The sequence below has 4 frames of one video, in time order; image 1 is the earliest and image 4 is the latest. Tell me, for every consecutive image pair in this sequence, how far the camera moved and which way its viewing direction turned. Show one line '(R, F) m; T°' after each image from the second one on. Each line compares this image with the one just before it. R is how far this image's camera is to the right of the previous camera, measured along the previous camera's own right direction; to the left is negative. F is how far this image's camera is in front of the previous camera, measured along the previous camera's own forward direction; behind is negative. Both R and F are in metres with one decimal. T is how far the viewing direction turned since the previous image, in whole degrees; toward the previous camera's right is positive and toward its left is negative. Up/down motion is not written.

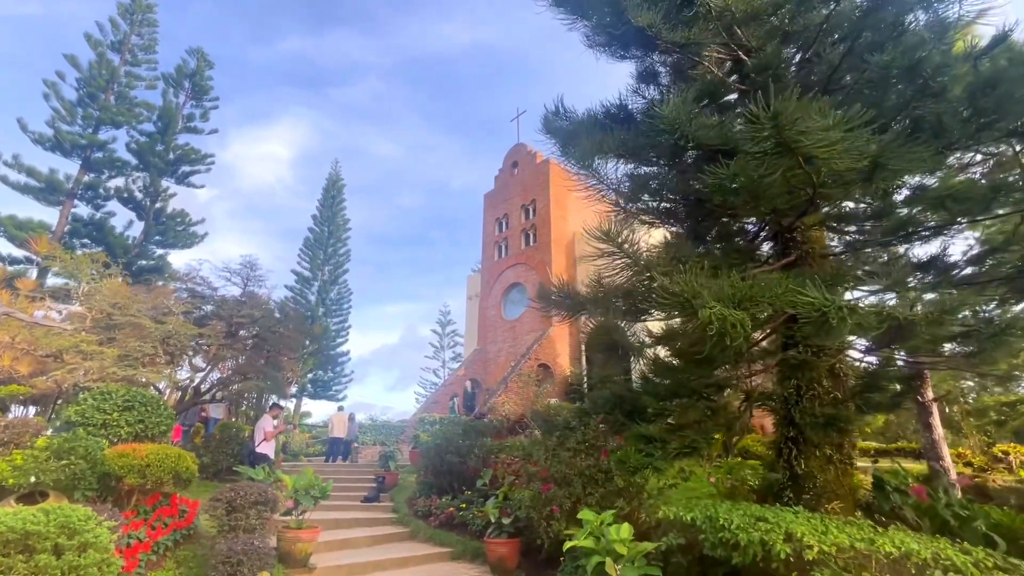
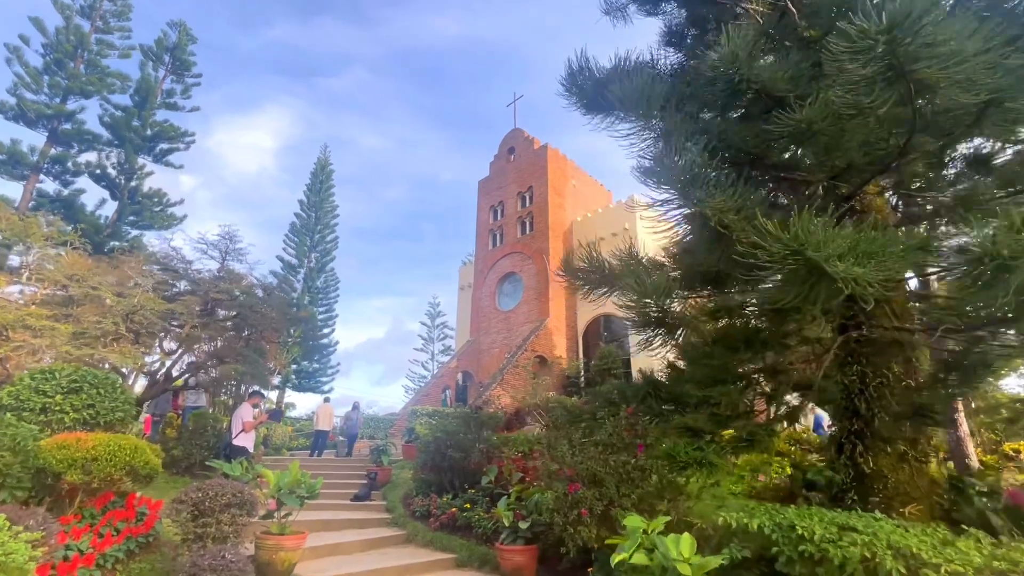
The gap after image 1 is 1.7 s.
(-0.3, +0.7) m; +2°
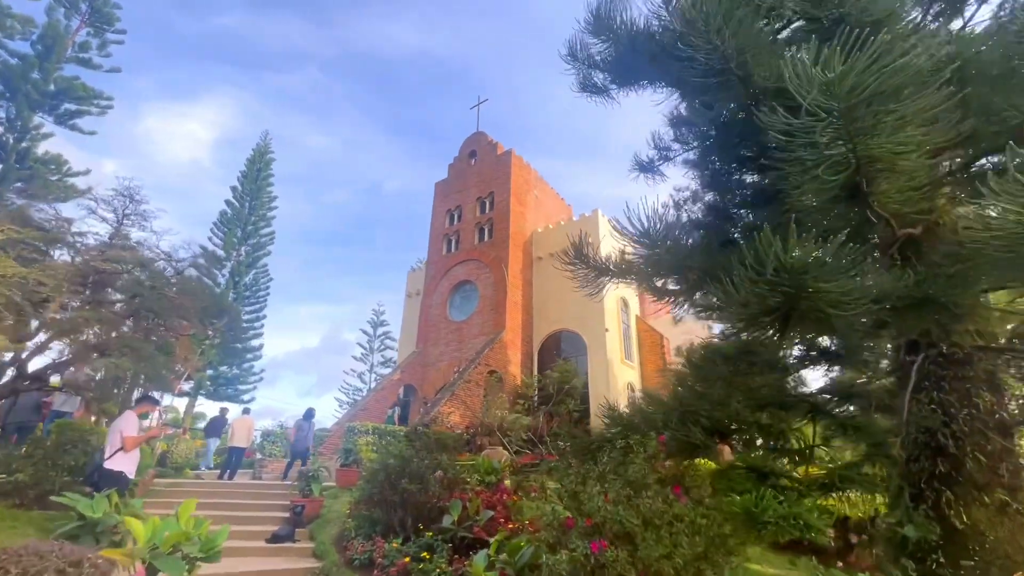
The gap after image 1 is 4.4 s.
(-0.4, +1.2) m; +7°
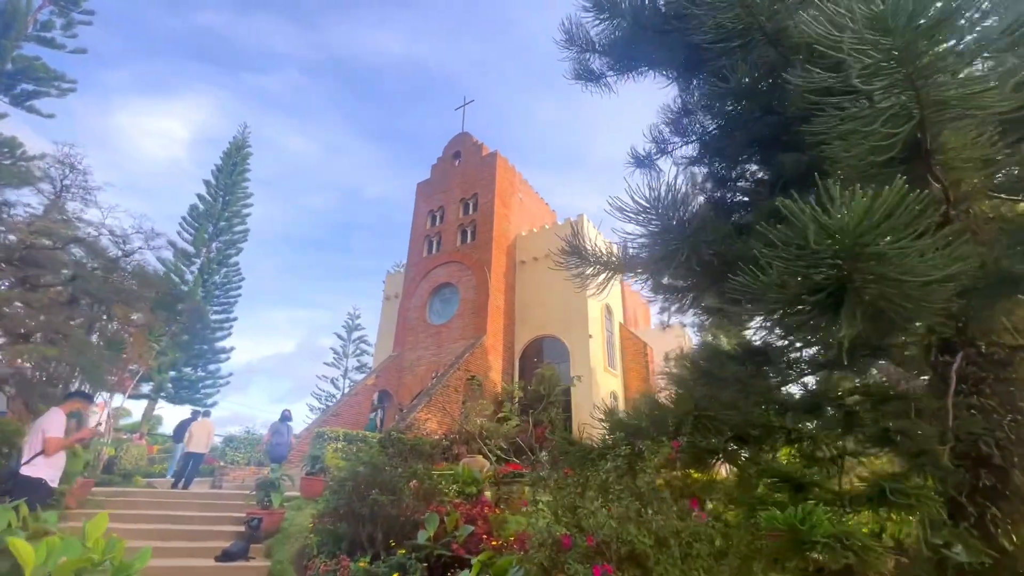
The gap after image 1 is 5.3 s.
(-0.1, +0.5) m; +2°
